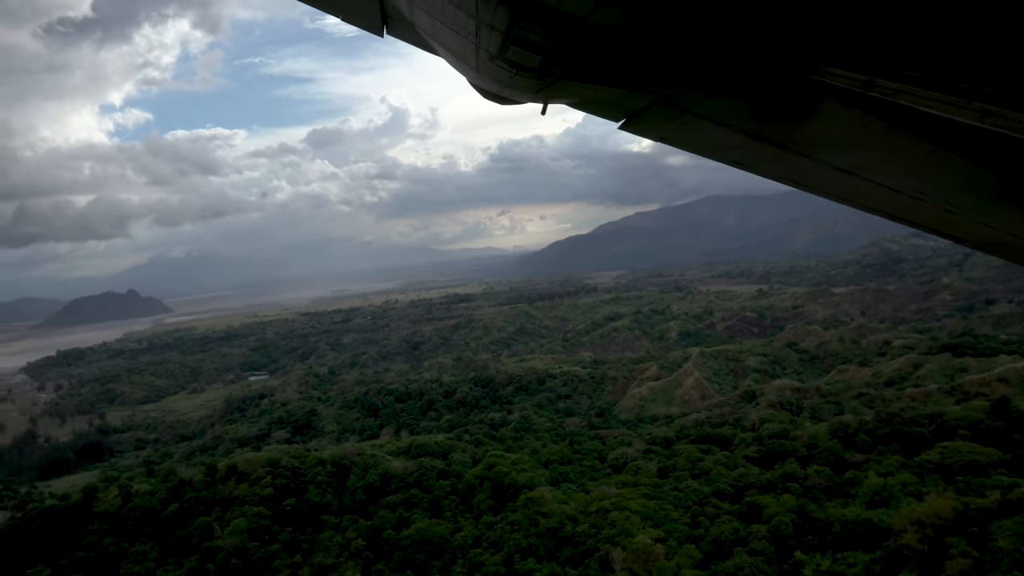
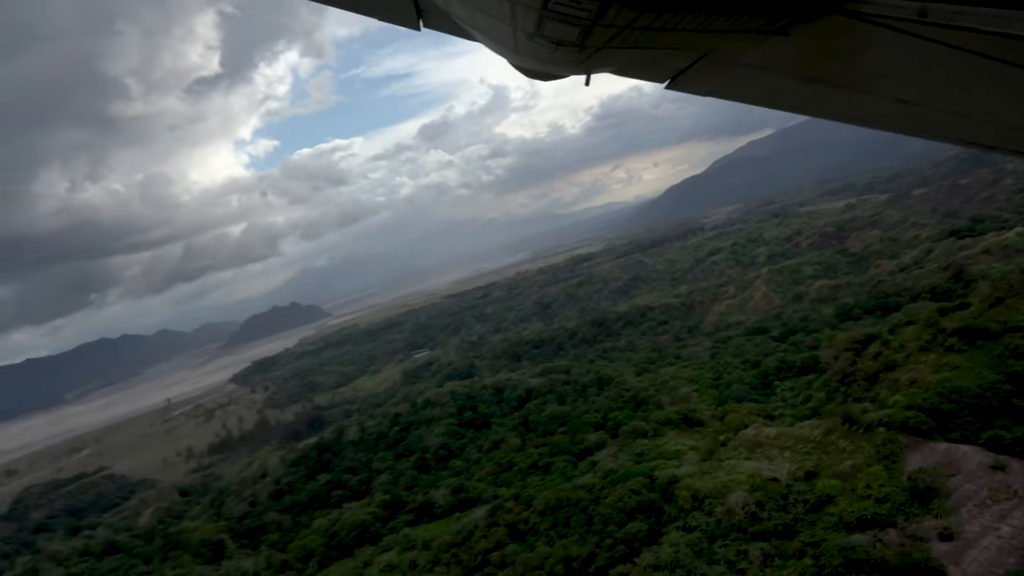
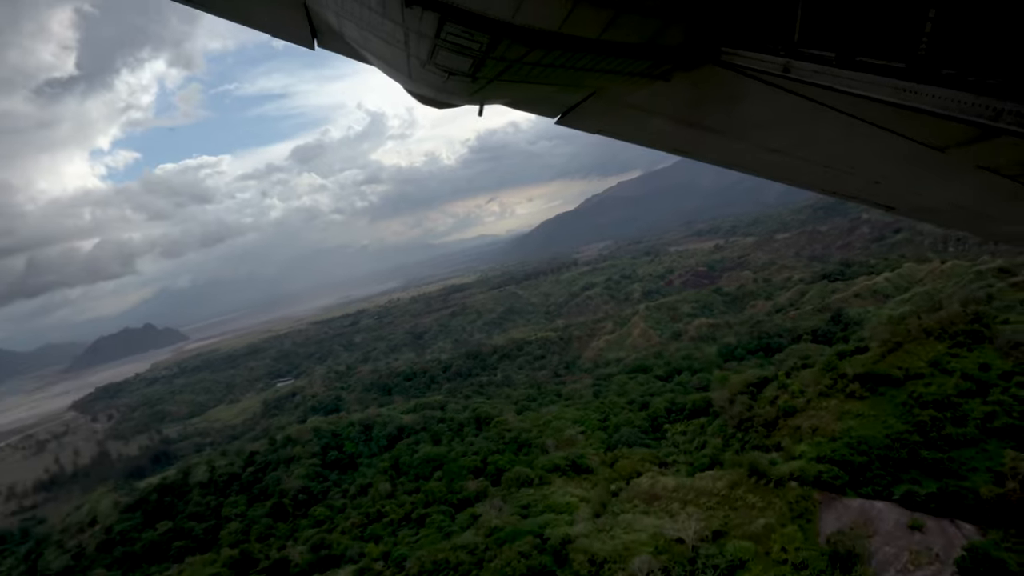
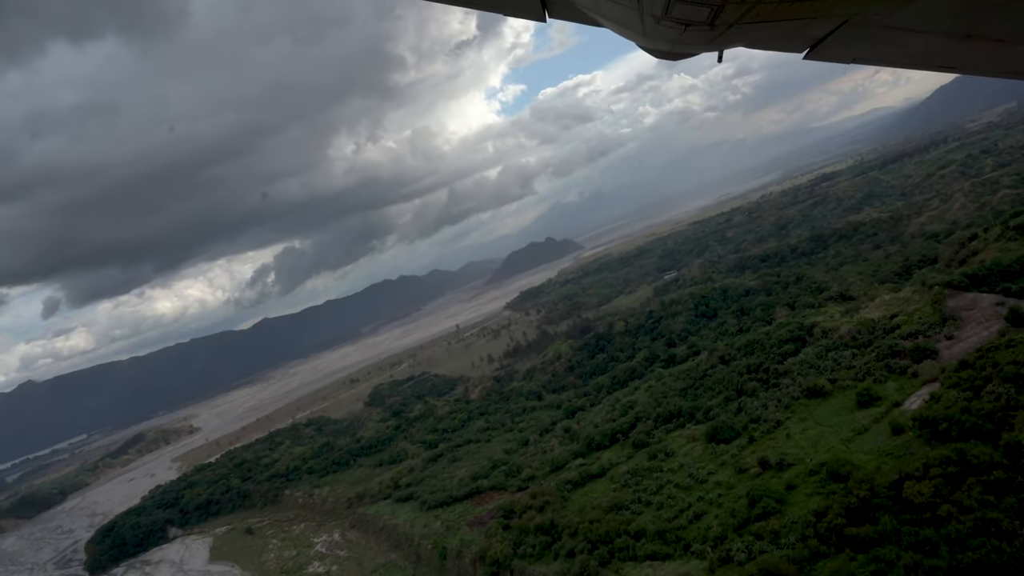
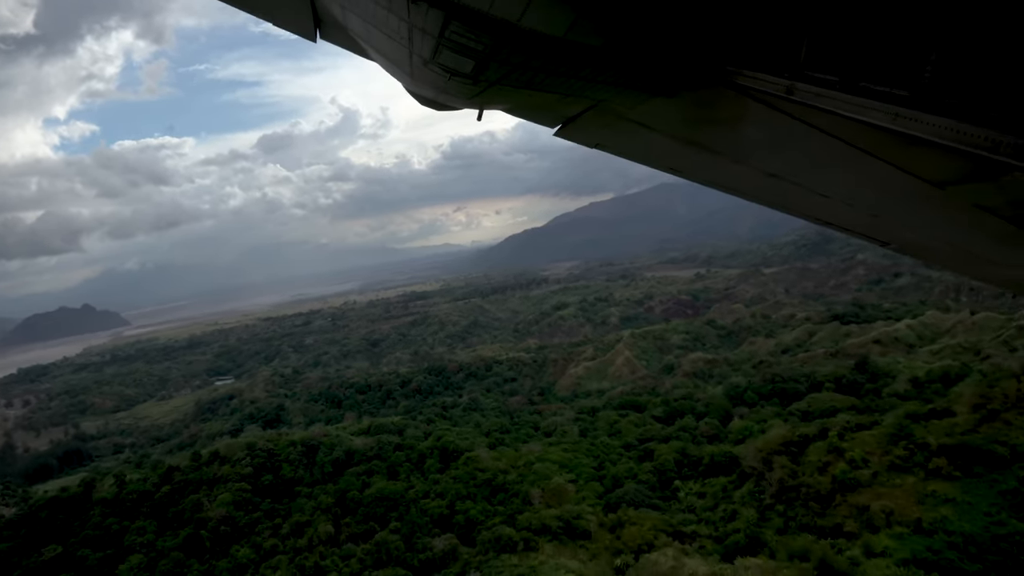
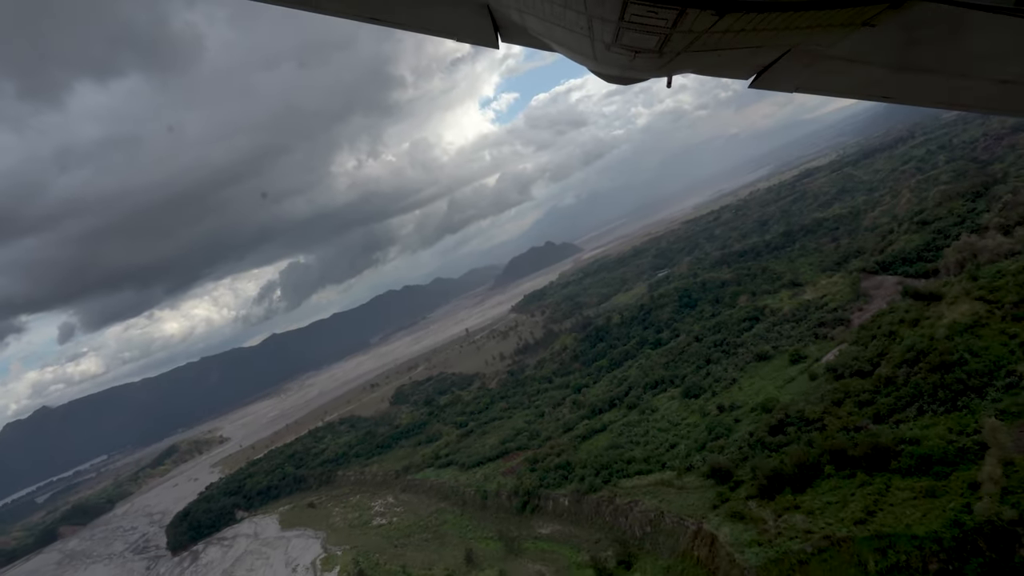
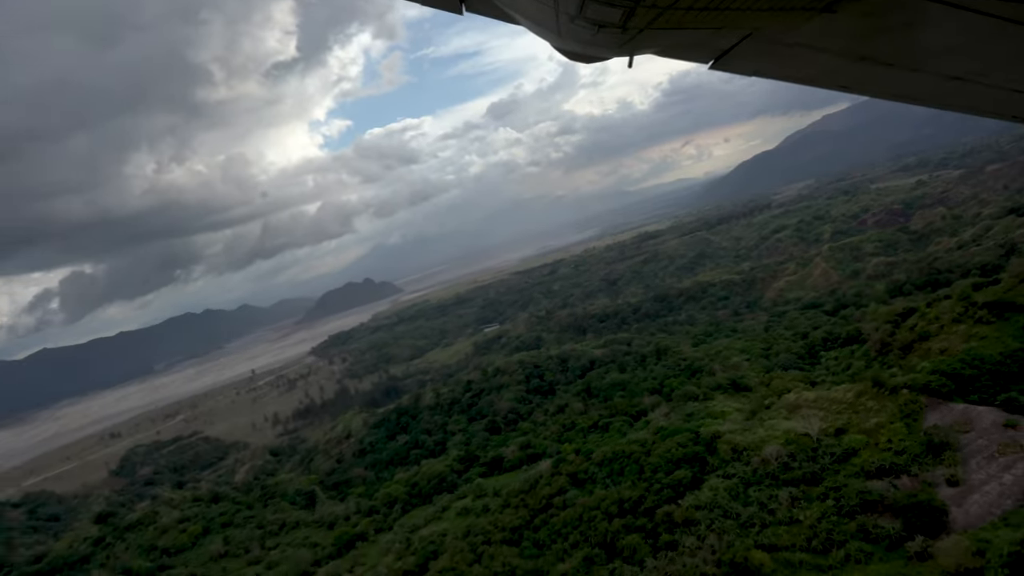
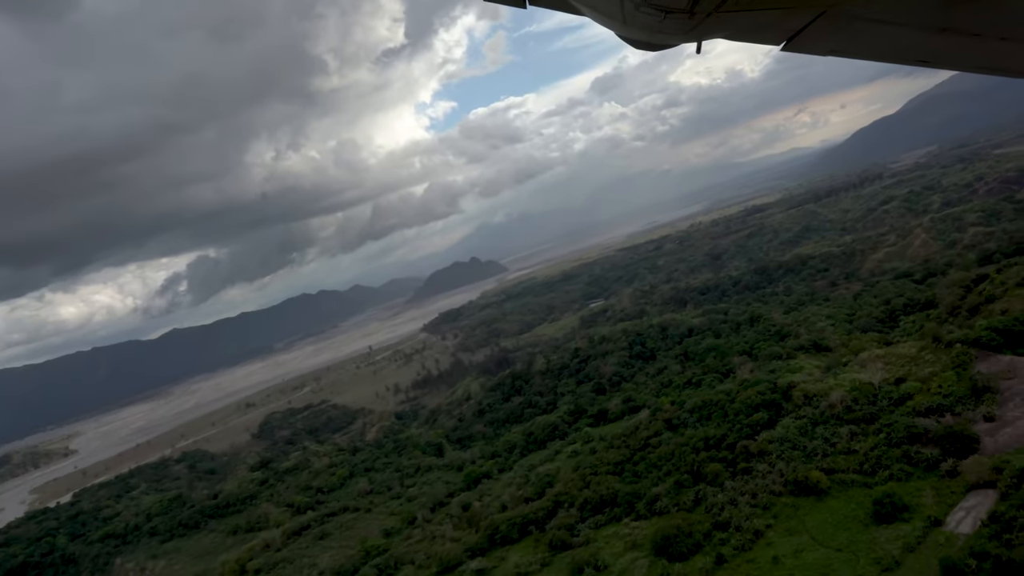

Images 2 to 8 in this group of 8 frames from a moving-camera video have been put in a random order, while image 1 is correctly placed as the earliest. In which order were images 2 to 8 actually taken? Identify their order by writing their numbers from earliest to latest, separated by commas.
5, 3, 2, 7, 8, 4, 6
